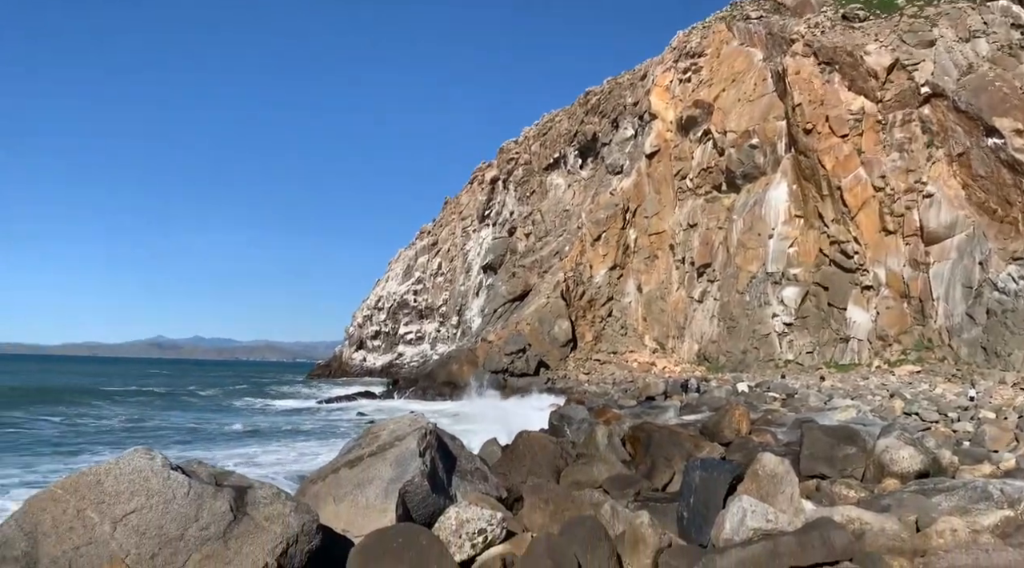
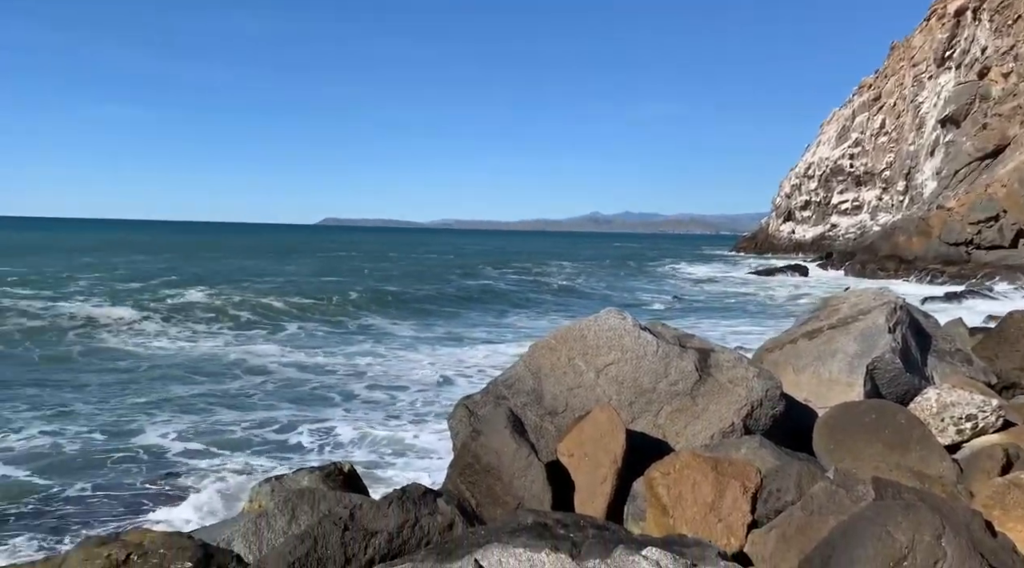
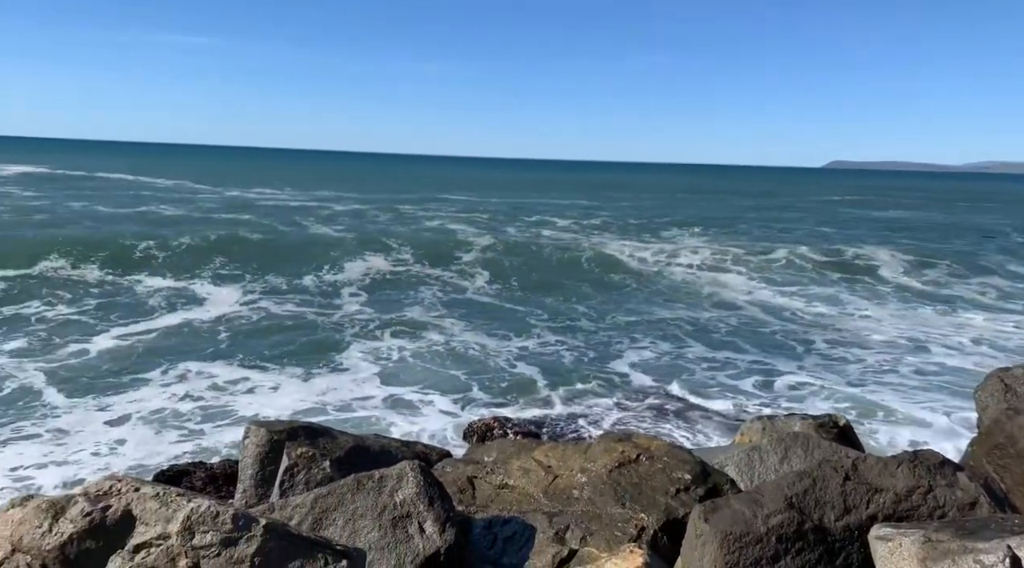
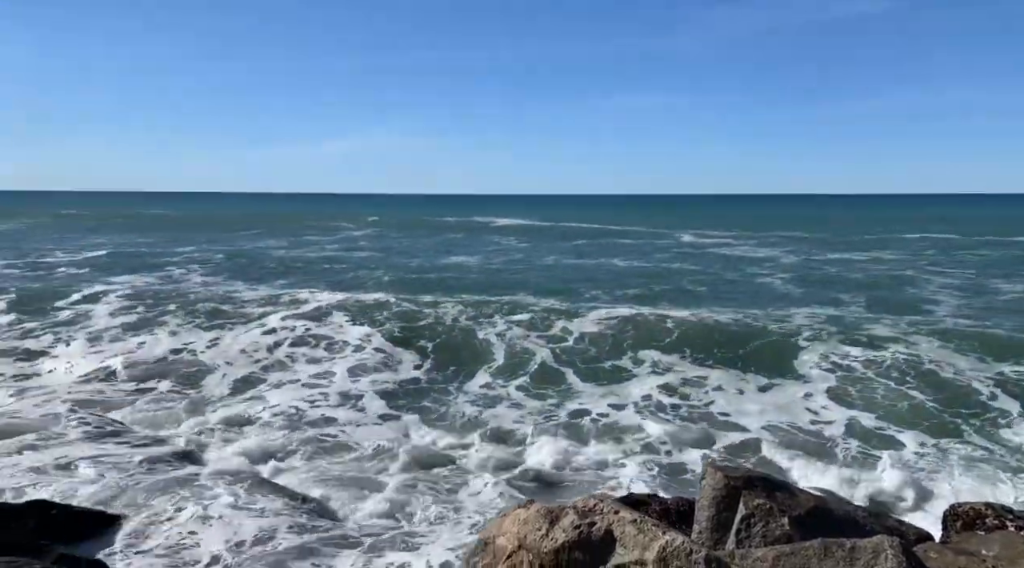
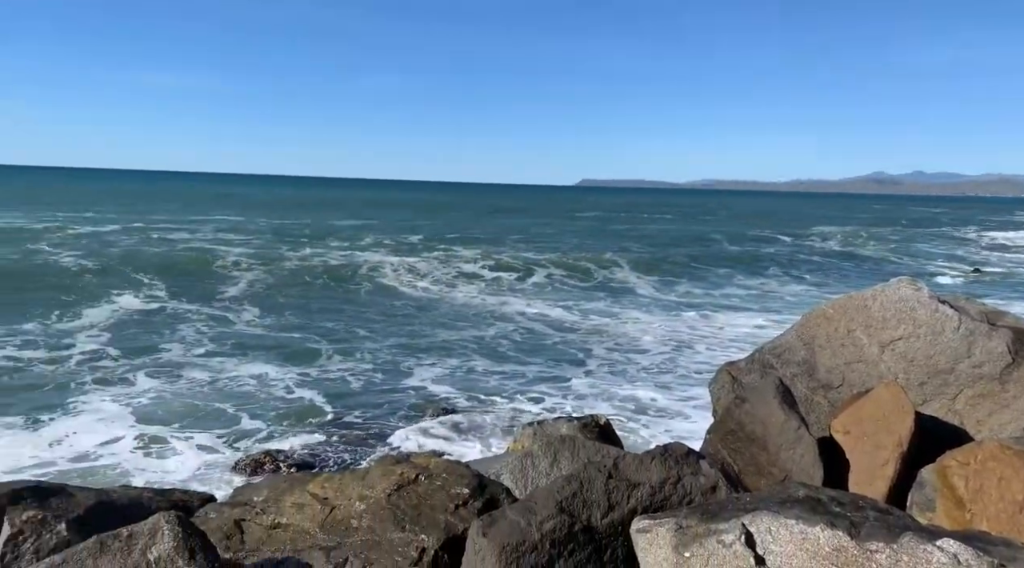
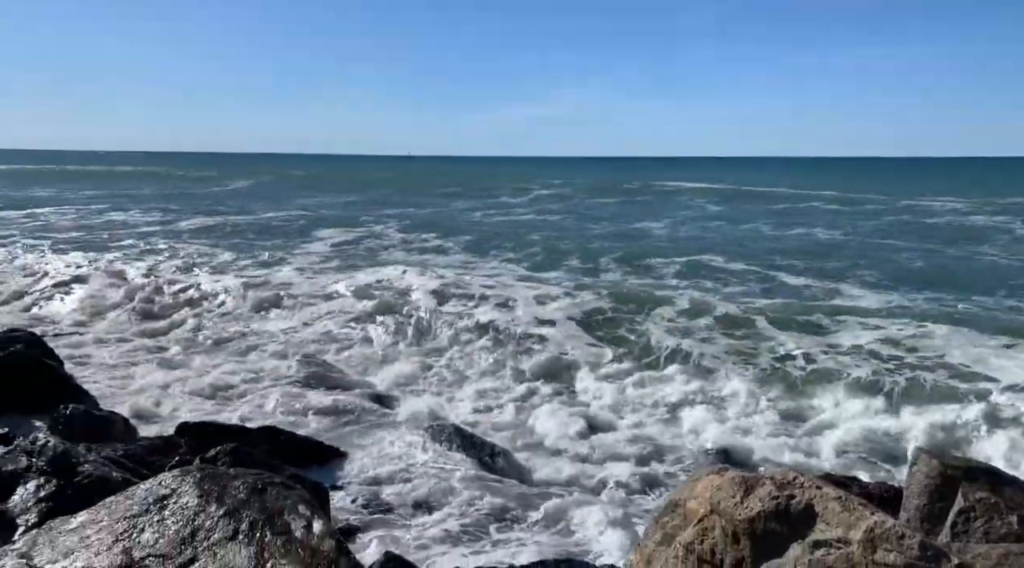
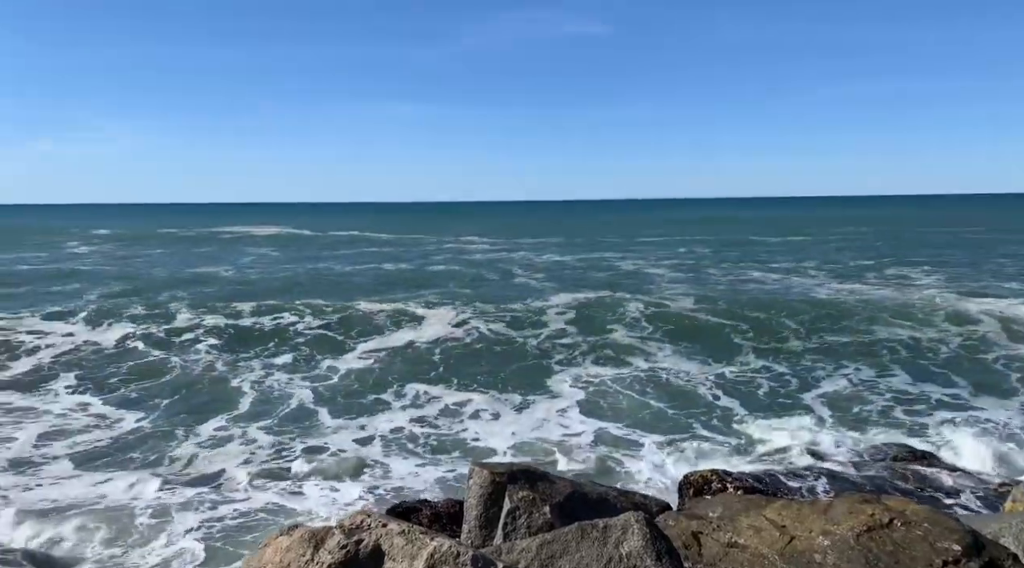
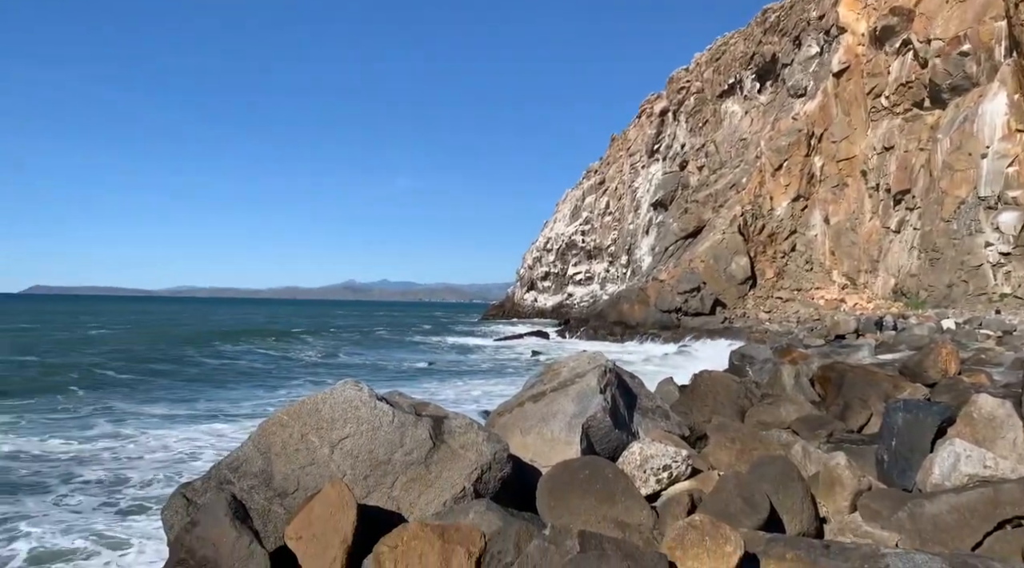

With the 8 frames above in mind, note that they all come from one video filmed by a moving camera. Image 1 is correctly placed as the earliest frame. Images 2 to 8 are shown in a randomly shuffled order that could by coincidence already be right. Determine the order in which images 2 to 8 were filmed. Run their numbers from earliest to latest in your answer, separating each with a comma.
8, 2, 5, 3, 7, 4, 6
